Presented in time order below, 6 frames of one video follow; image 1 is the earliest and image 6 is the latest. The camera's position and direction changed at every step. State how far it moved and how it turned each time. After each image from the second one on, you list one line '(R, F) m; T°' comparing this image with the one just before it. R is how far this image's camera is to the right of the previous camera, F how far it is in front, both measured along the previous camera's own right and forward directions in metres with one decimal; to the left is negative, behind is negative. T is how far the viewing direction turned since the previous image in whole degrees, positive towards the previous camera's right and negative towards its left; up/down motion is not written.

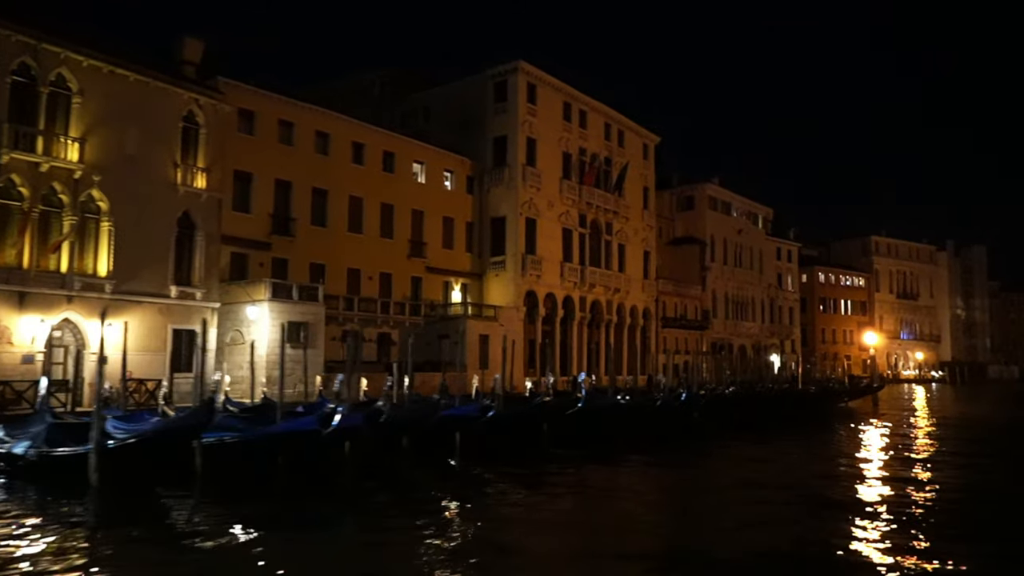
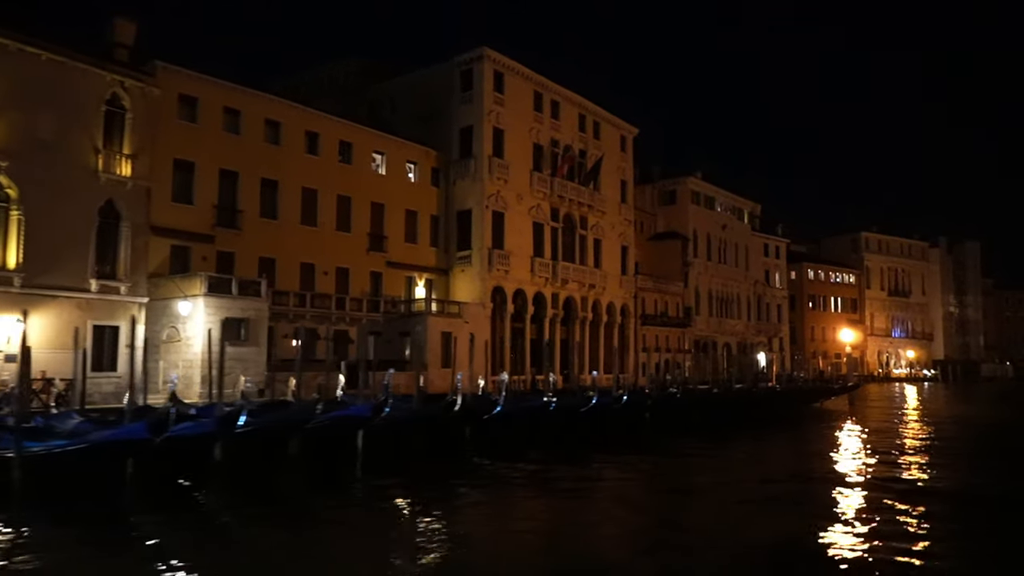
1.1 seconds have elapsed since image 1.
(+1.9, +1.6) m; 0°
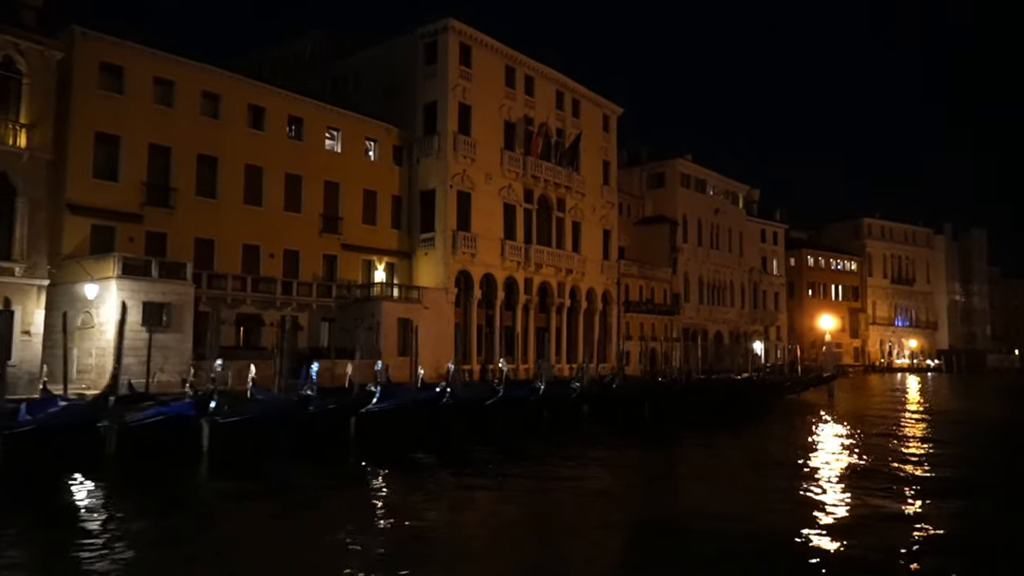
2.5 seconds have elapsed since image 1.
(+2.4, +2.5) m; -1°
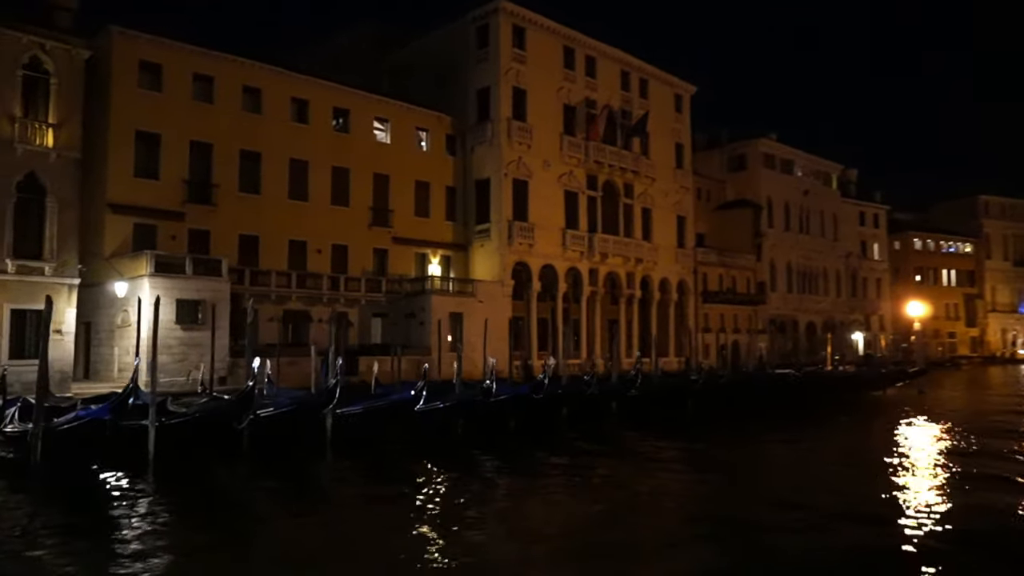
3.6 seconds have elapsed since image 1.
(+2.1, +2.0) m; -7°
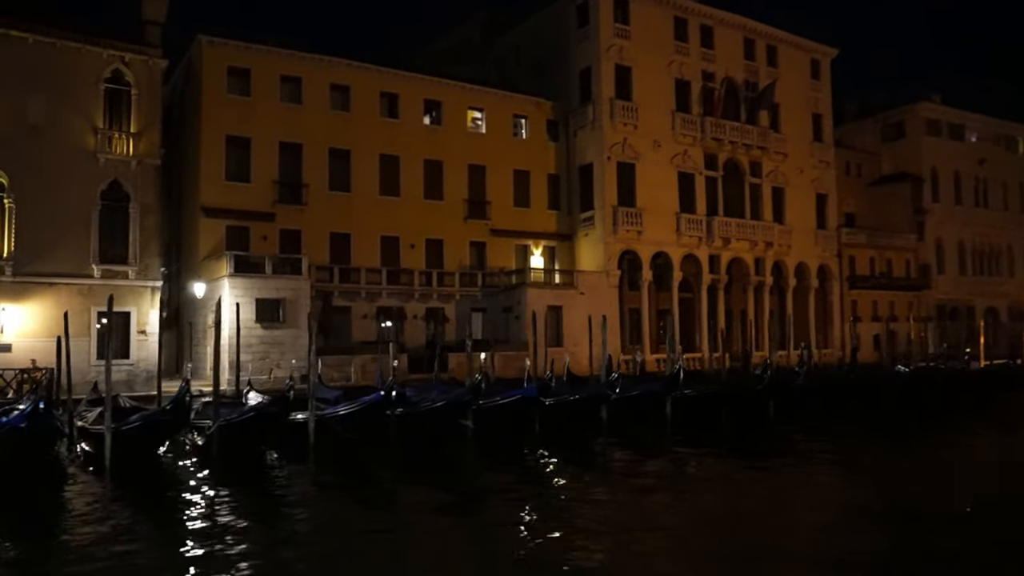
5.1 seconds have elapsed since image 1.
(+3.0, +2.1) m; -12°
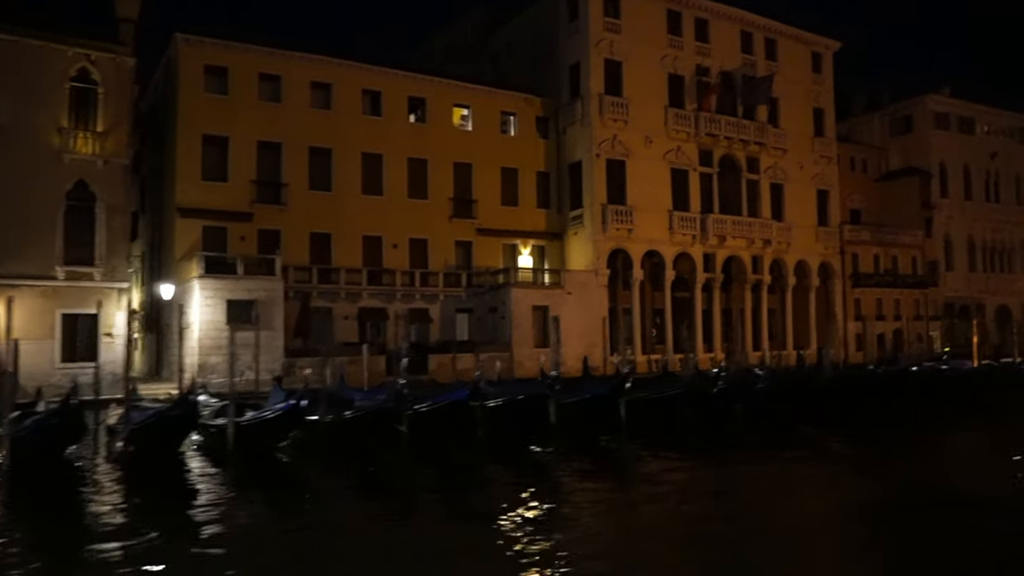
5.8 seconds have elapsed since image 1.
(+1.5, +0.7) m; -1°
